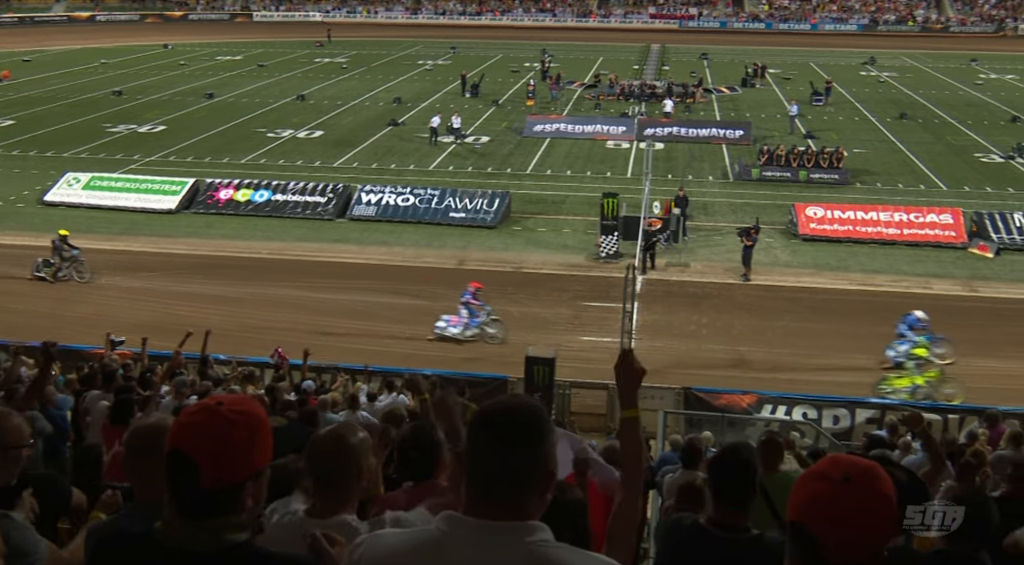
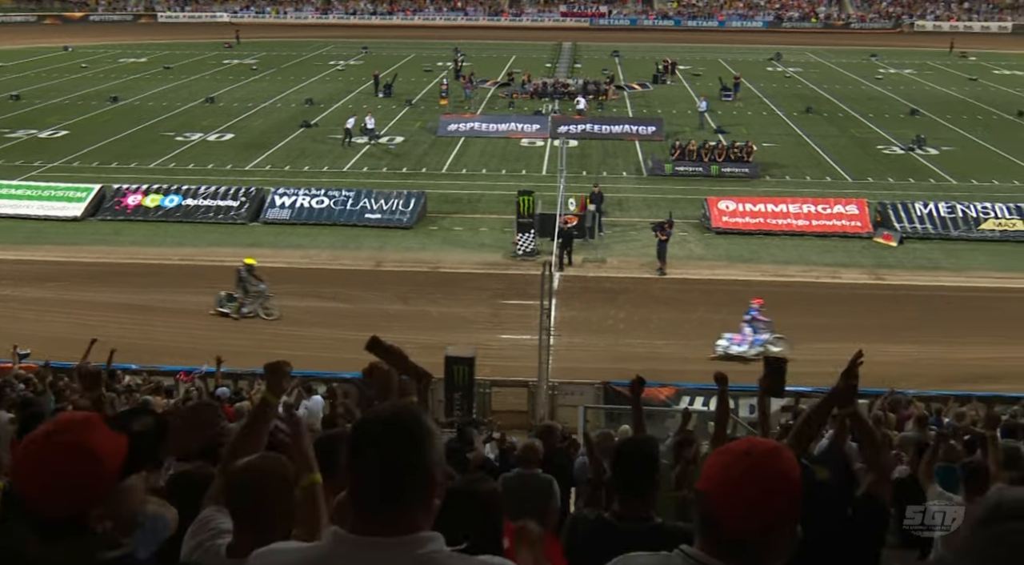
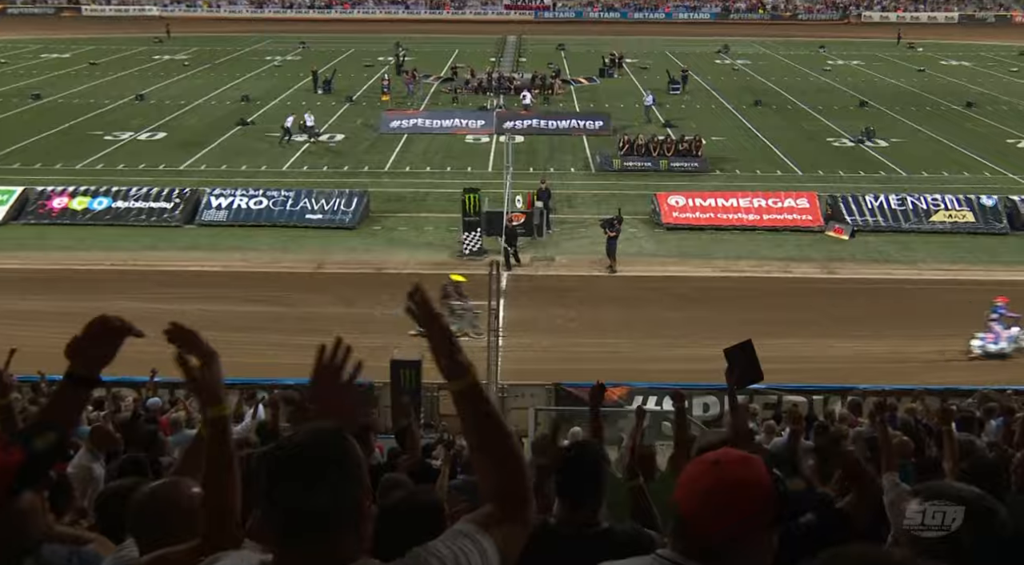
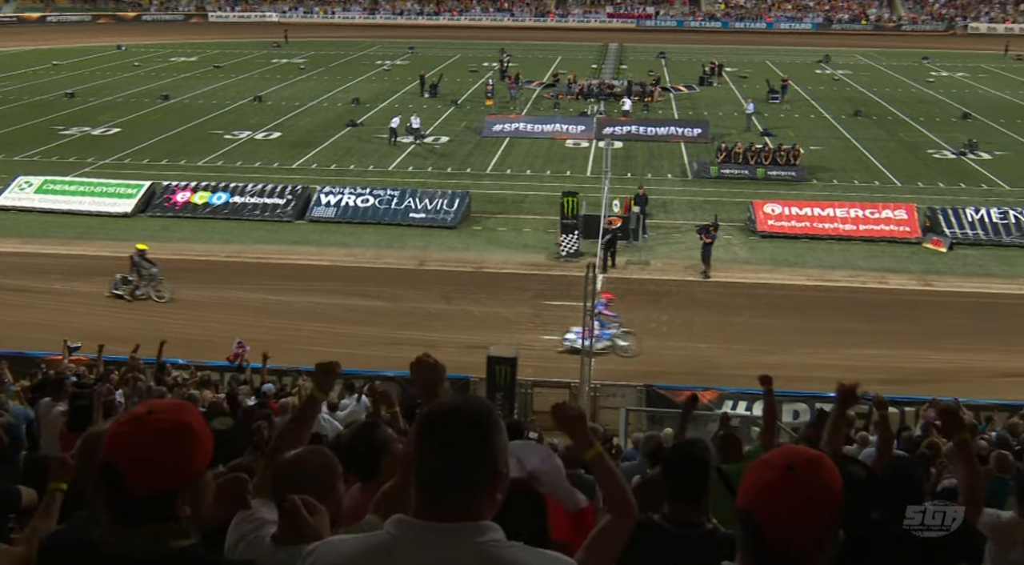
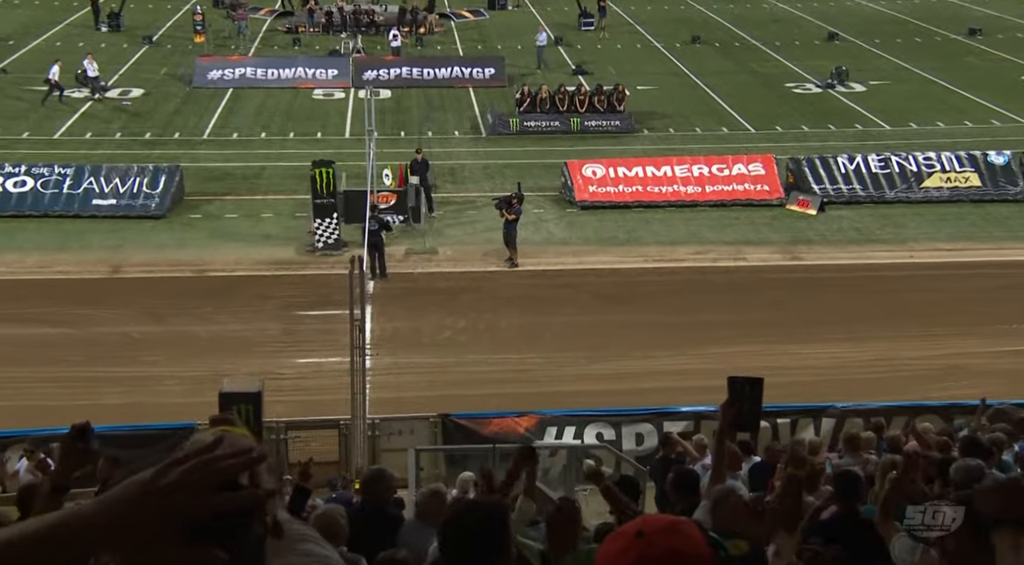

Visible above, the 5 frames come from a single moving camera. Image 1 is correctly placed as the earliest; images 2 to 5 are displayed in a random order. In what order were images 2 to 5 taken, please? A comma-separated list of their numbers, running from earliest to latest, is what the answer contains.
4, 2, 3, 5
